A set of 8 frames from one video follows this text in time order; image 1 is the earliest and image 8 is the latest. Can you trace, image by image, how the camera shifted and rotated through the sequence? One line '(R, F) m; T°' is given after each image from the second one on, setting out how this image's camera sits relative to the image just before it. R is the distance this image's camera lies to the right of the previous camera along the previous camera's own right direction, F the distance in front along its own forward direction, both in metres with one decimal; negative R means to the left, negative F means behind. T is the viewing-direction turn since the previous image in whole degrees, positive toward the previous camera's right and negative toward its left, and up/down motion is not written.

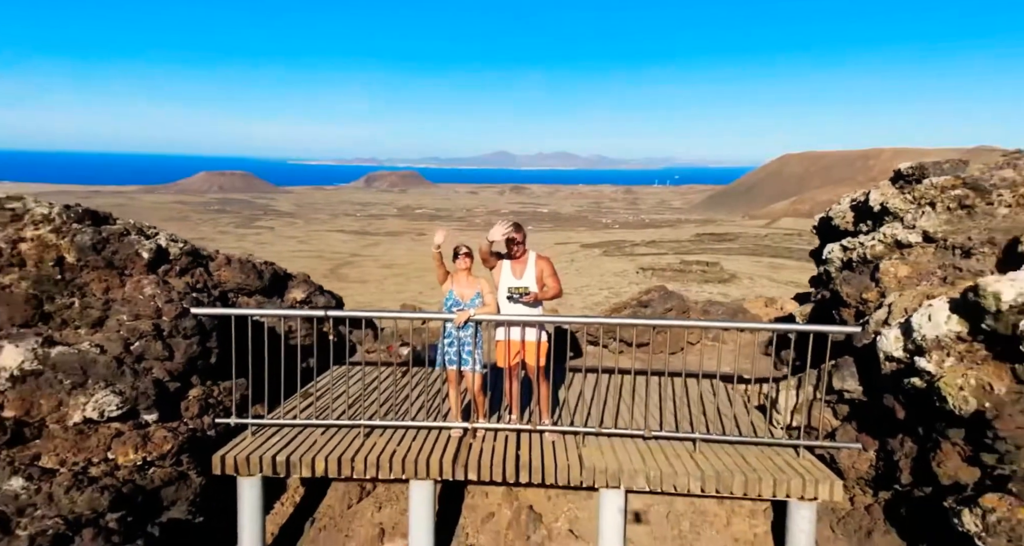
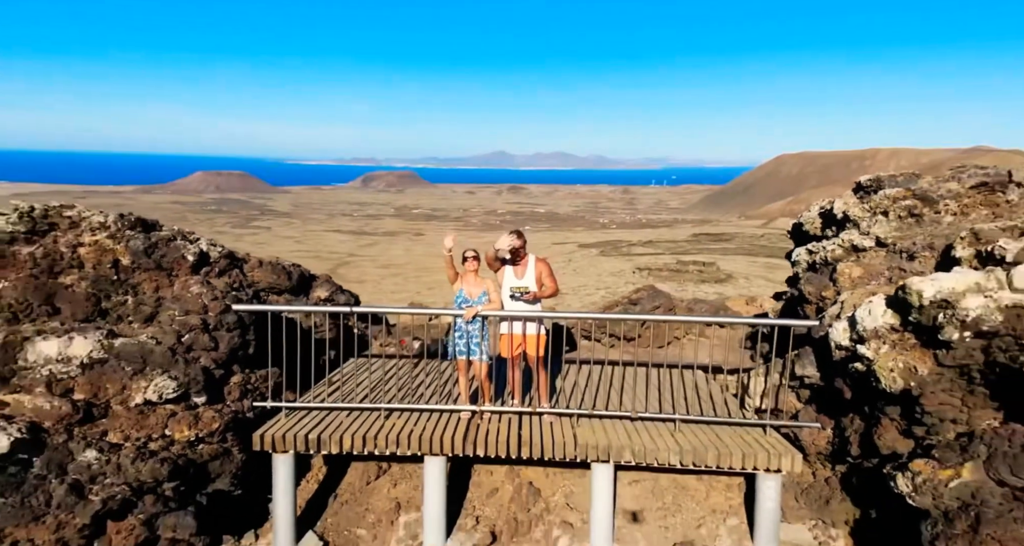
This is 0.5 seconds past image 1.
(0.0, -0.5) m; 0°
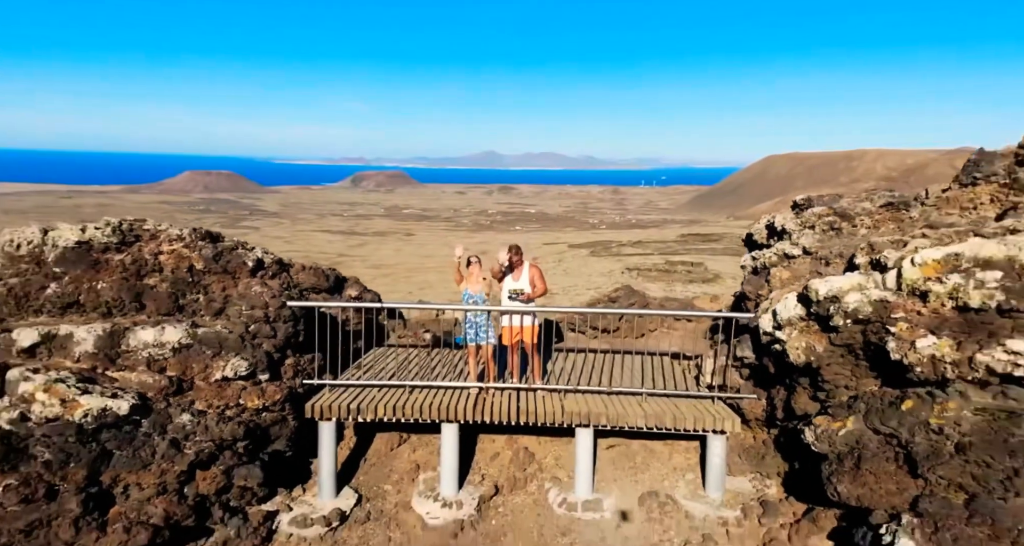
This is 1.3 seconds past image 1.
(-0.1, -1.0) m; +1°
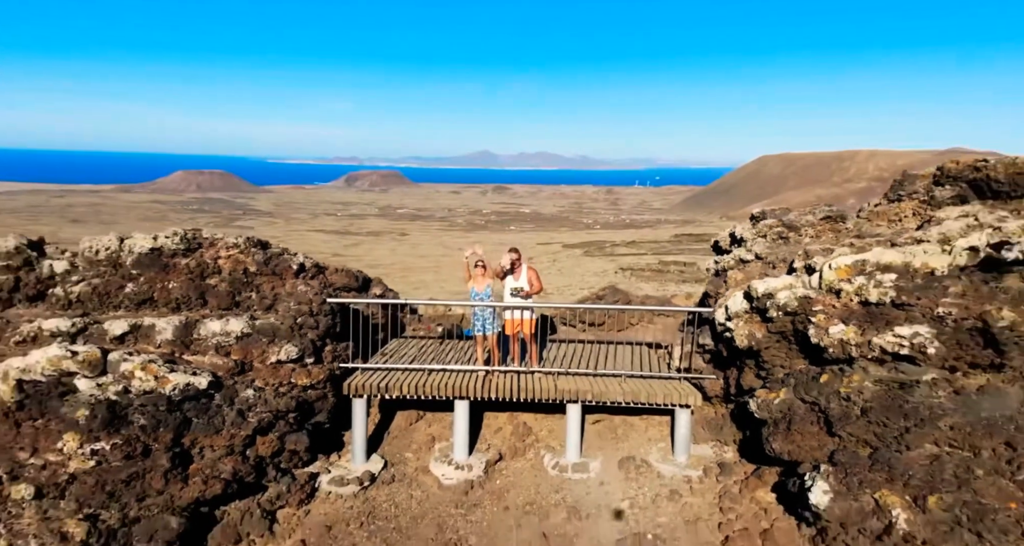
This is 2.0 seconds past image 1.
(-0.1, -1.1) m; +1°
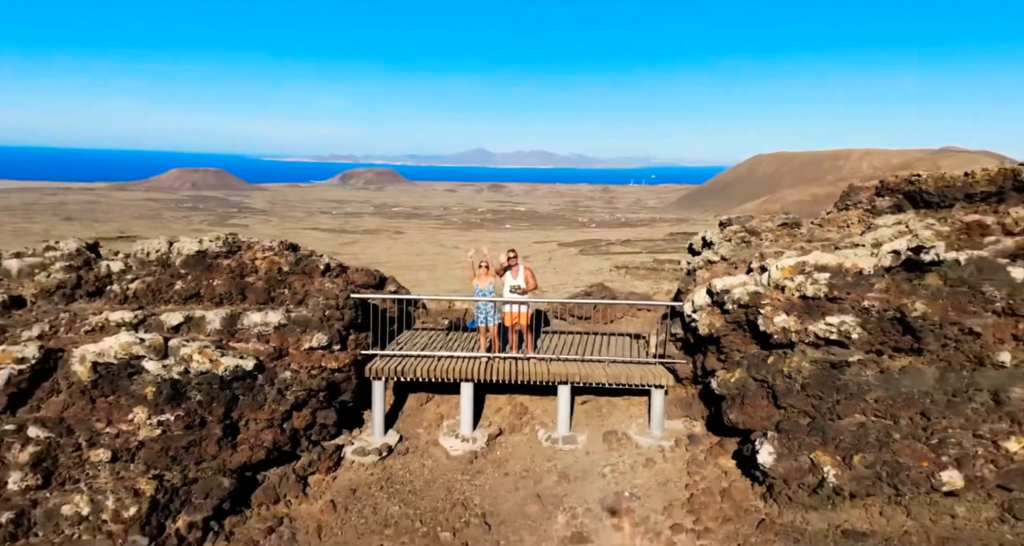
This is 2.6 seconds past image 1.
(0.0, -1.0) m; 0°
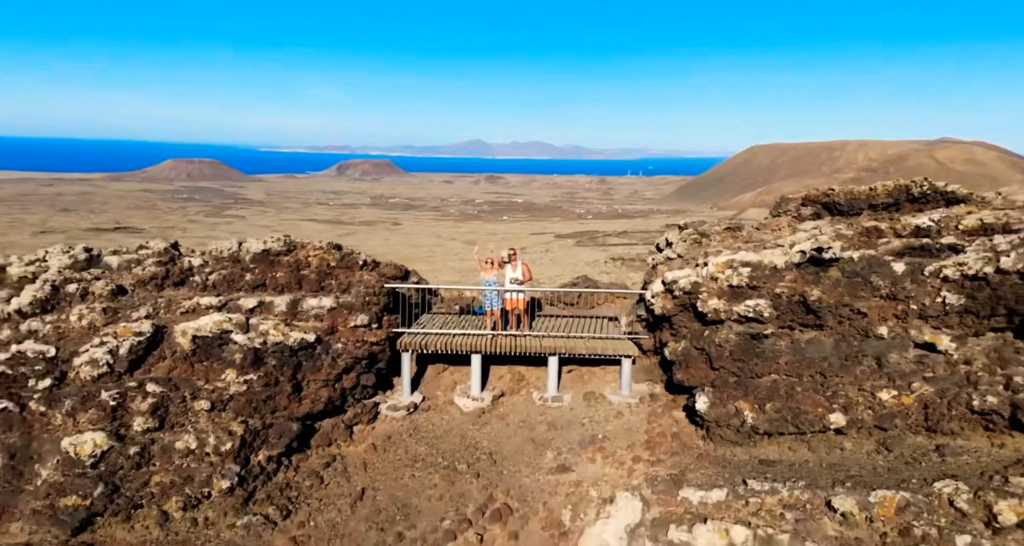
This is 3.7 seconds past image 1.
(0.0, -1.9) m; 0°
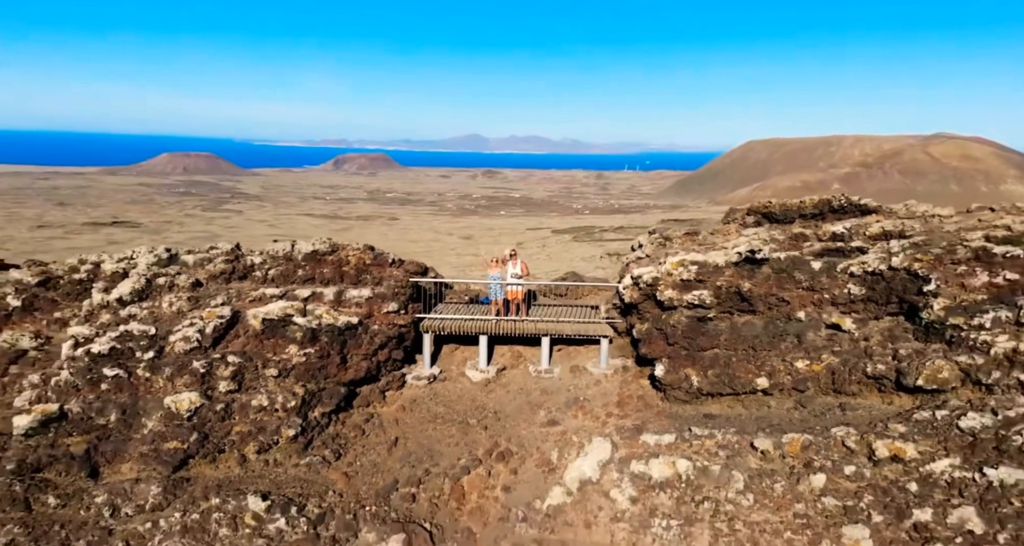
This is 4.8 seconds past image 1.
(-0.1, -2.2) m; 0°
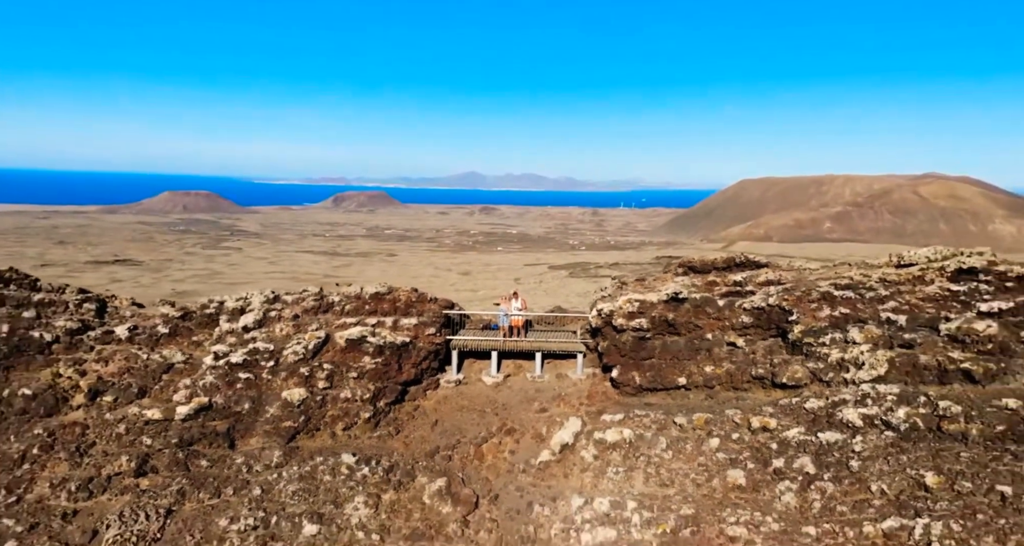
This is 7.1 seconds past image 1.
(-0.1, -5.0) m; 0°
